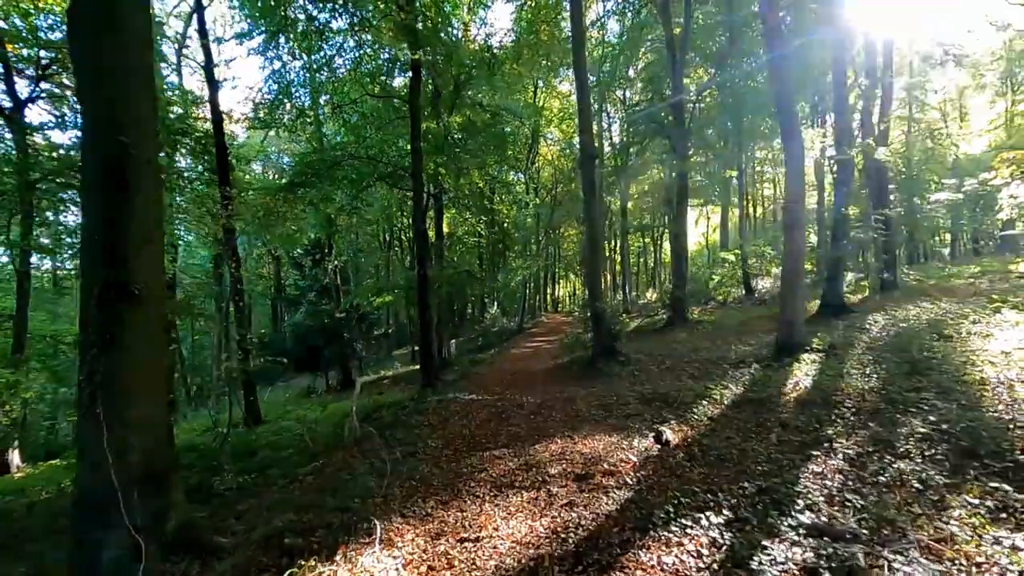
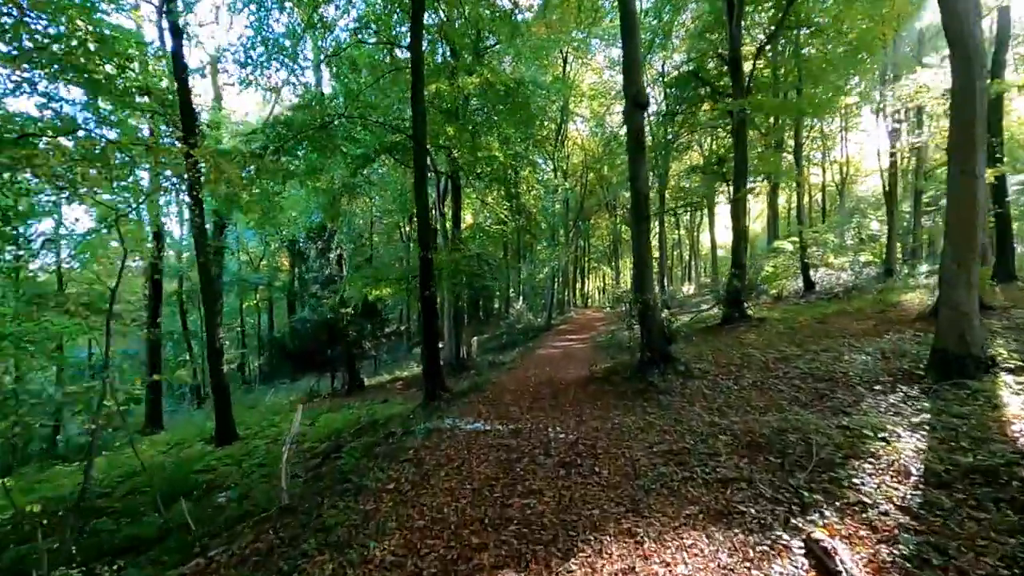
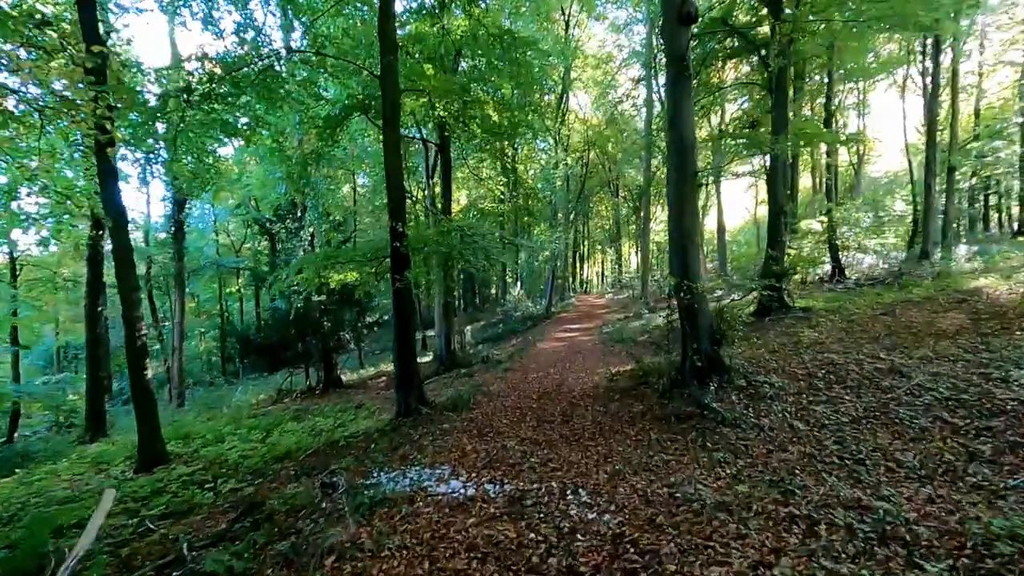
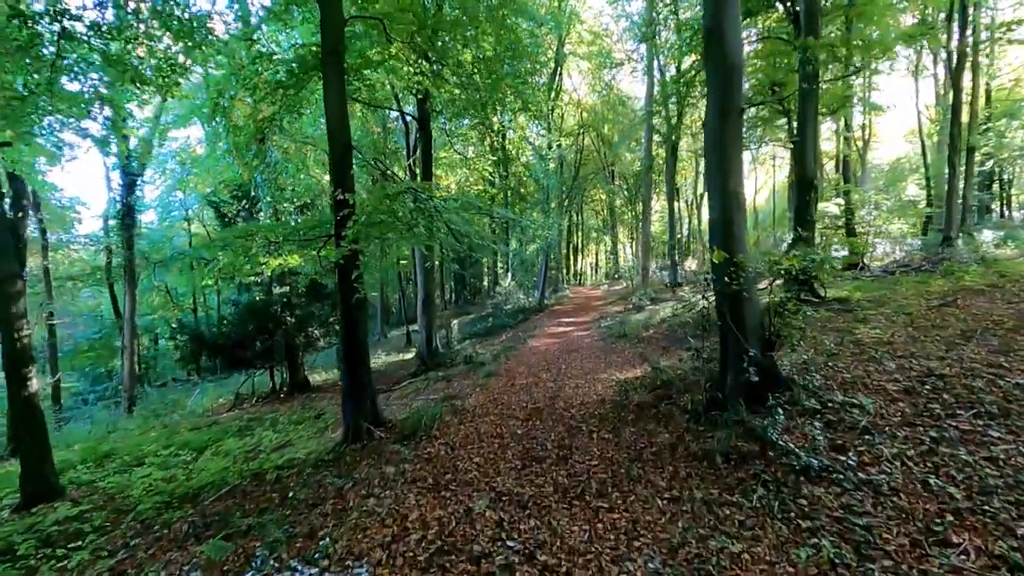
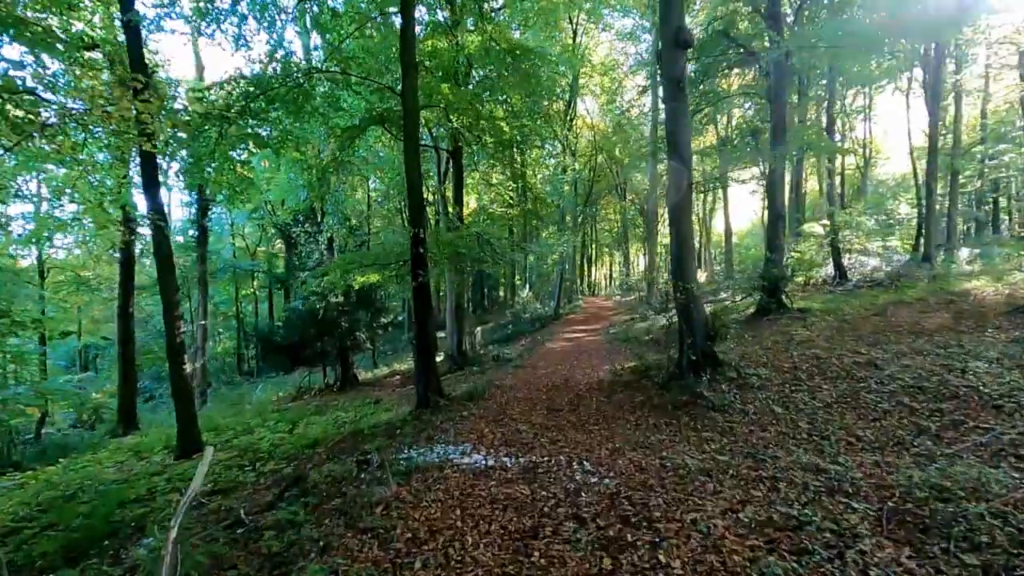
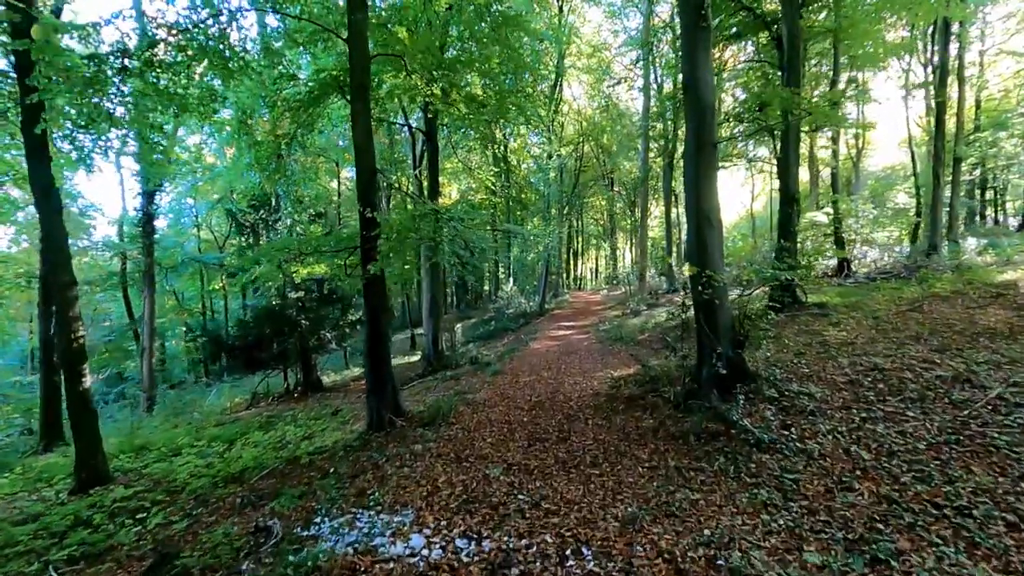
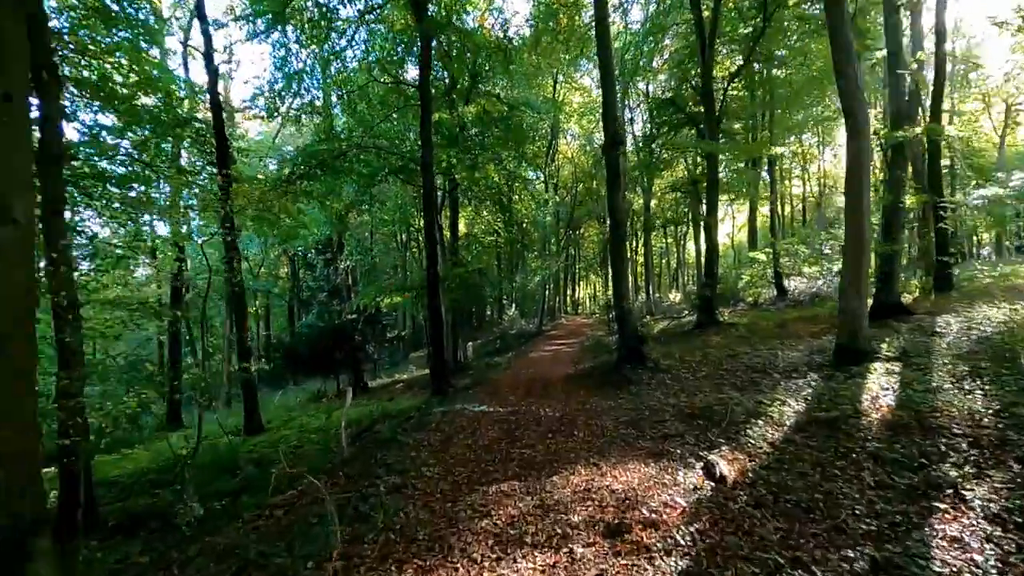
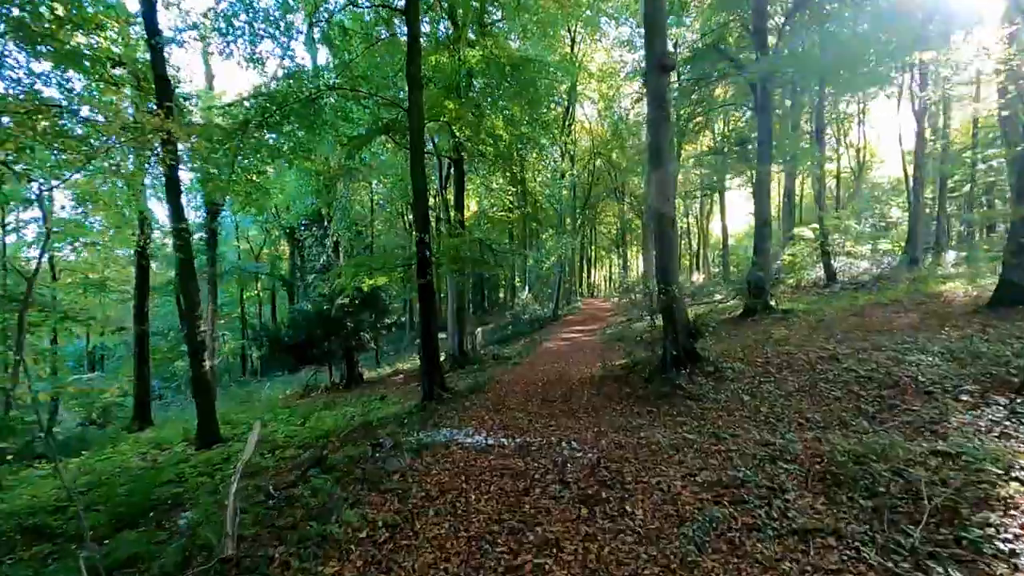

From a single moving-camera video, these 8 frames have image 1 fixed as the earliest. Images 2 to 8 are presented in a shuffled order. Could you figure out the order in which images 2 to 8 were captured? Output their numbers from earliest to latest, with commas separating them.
7, 2, 8, 5, 3, 6, 4
